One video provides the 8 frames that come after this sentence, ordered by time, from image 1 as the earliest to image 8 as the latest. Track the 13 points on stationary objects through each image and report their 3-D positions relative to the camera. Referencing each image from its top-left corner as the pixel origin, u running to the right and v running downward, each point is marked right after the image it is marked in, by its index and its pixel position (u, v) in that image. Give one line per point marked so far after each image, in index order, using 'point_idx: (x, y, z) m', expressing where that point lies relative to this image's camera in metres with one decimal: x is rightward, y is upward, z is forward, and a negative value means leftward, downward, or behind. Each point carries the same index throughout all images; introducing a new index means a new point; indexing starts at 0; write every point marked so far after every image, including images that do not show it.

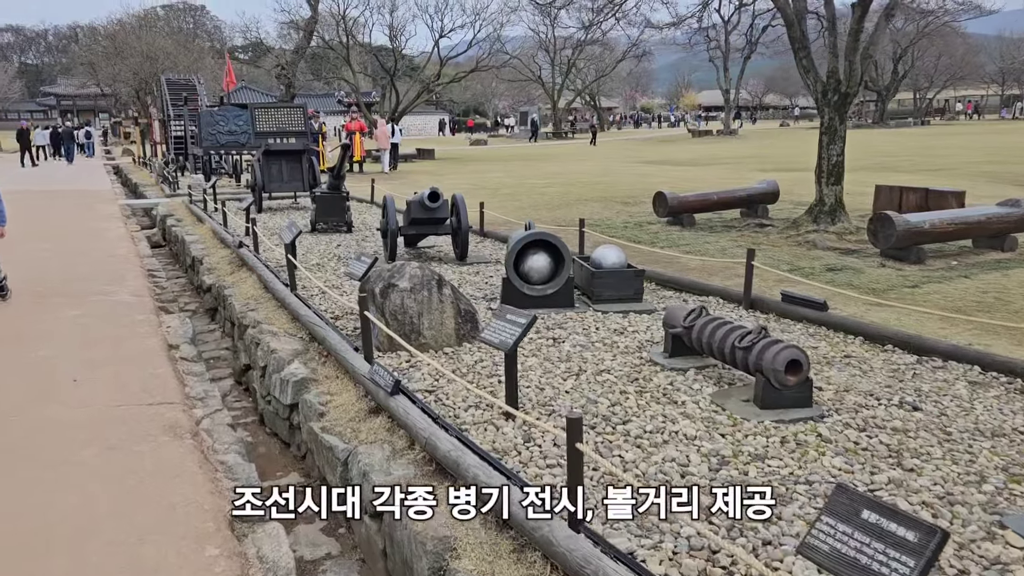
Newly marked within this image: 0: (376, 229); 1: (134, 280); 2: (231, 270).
0: (-1.9, +0.8, +10.9) m
1: (-3.7, +0.1, +7.6) m
2: (-3.1, +0.2, +8.5) m
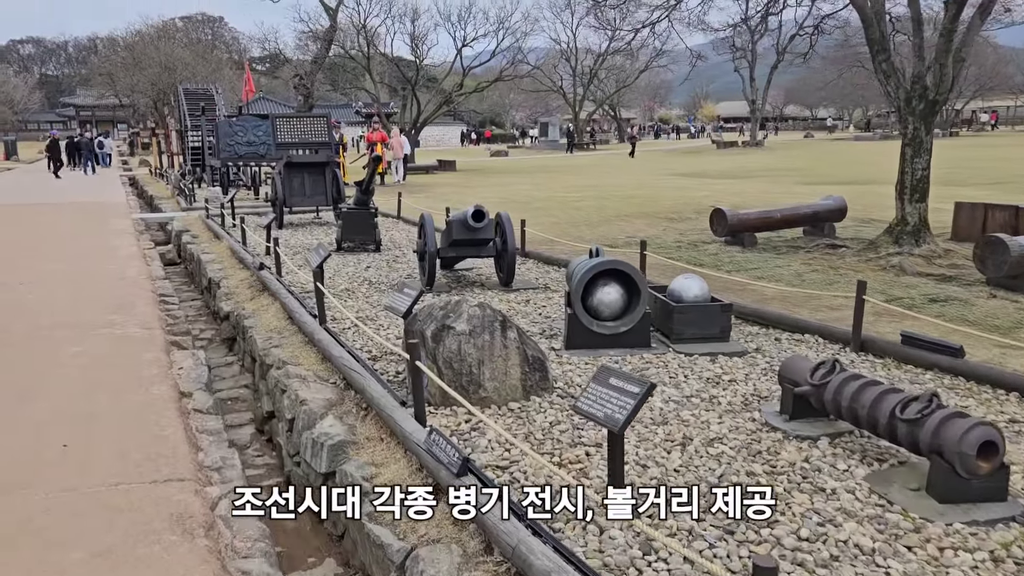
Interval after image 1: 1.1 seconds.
0: (-1.4, +0.5, +10.1) m
1: (-3.3, -0.2, +6.8) m
2: (-2.6, -0.1, +7.7) m
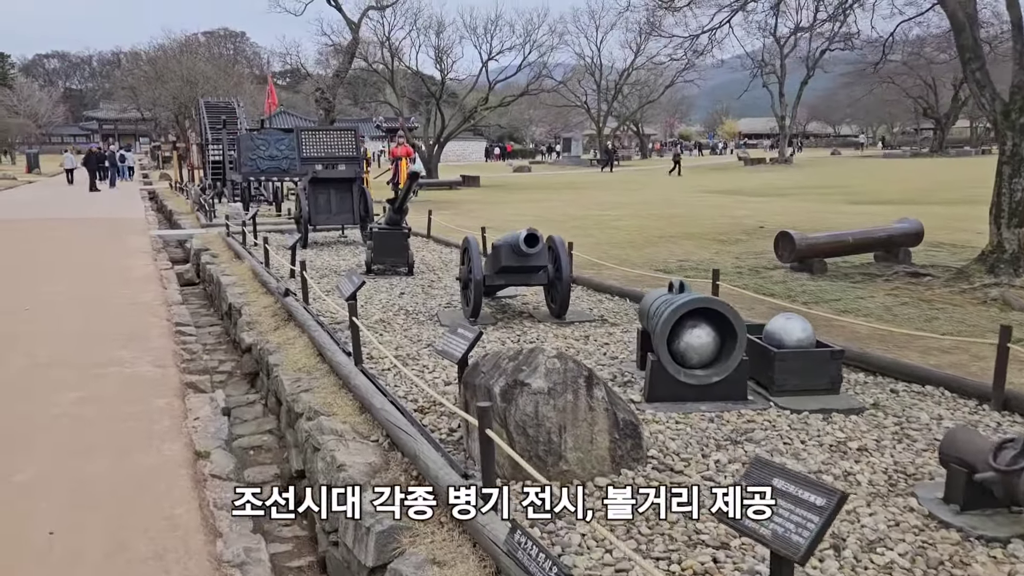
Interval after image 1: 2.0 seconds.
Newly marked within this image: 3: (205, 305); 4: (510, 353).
0: (-0.9, +0.2, +9.3) m
1: (-2.8, -0.4, +6.1) m
2: (-2.1, -0.3, +7.0) m
3: (-4.0, -0.2, +10.1) m
4: (0.0, -0.3, +3.6) m
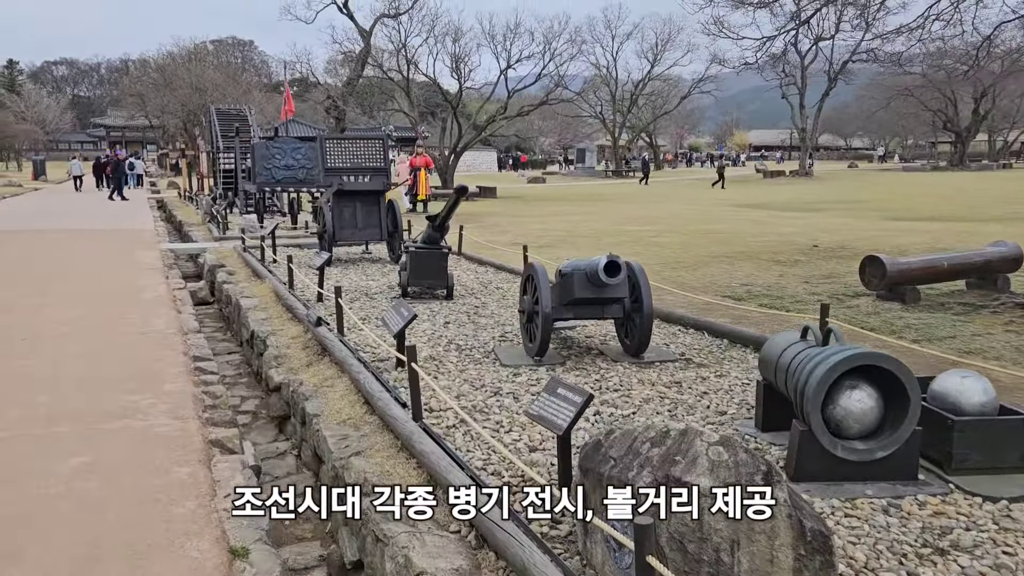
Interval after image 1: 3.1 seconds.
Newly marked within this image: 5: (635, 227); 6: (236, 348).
0: (-0.3, -0.1, +8.4) m
1: (-2.3, -0.7, +5.2) m
2: (-1.6, -0.6, +6.1) m
3: (-3.4, -0.5, +9.3) m
4: (+0.5, -0.5, +2.8) m
5: (+2.5, +1.2, +15.7) m
6: (-3.0, -0.6, +8.4) m
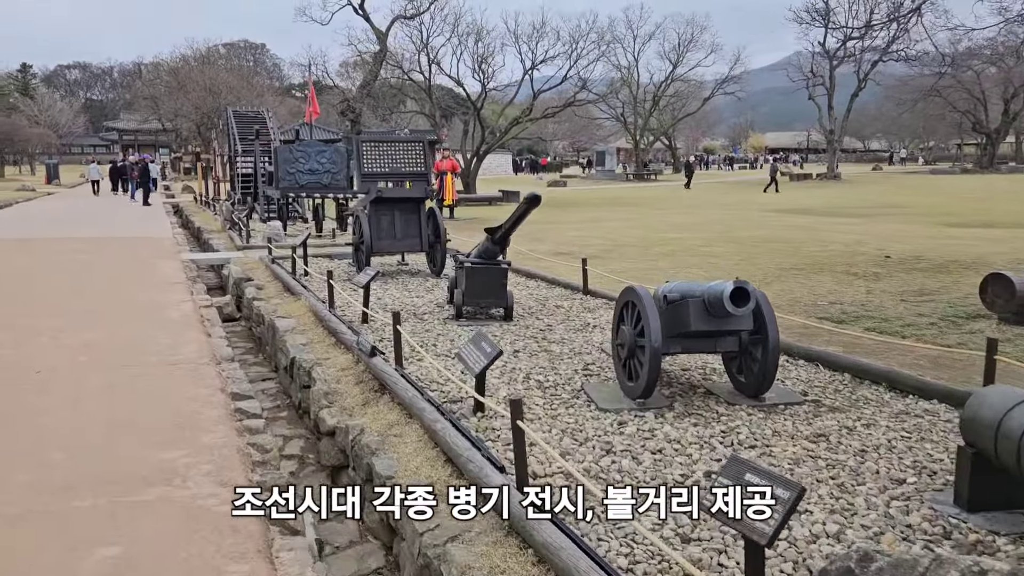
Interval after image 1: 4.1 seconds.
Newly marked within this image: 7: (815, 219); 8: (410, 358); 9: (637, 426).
0: (+0.3, -0.3, +7.6) m
1: (-1.7, -0.8, +4.4) m
2: (-1.0, -0.8, +5.3) m
3: (-2.8, -0.7, +8.4) m
4: (+1.1, -0.7, +1.9) m
5: (+3.2, +1.0, +14.8) m
6: (-2.3, -0.8, +7.5) m
7: (+7.2, +1.7, +18.6) m
8: (-0.8, -0.5, +5.9) m
9: (+0.7, -0.8, +4.4) m
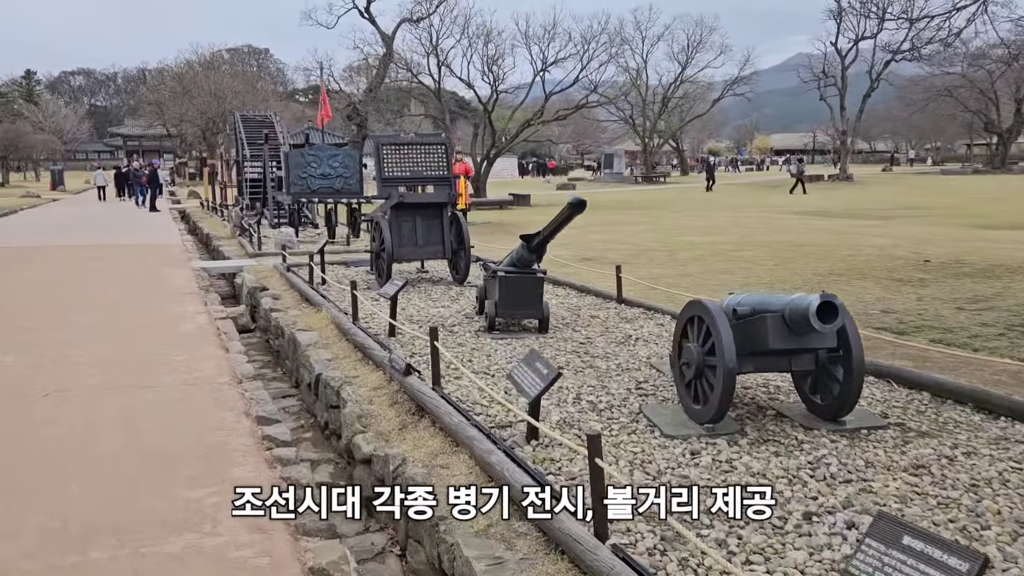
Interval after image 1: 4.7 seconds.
0: (+0.6, -0.4, +7.1) m
1: (-1.4, -0.9, +4.0) m
2: (-0.7, -0.9, +4.8) m
3: (-2.5, -0.8, +8.0) m
4: (+1.4, -0.7, +1.4) m
5: (+3.5, +0.9, +14.3) m
6: (-2.0, -0.9, +7.1) m
7: (+7.6, +1.6, +18.1) m
8: (-0.5, -0.6, +5.4) m
9: (+1.0, -0.9, +4.0) m
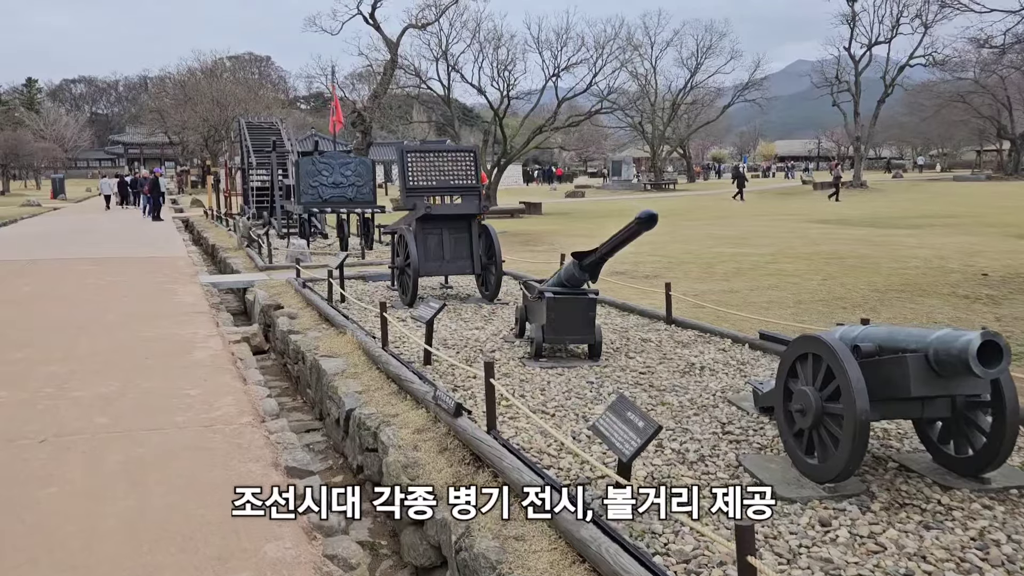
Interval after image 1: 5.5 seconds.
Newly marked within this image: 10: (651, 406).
0: (+1.0, -0.5, +6.5) m
1: (-1.0, -1.1, +3.3) m
2: (-0.3, -1.0, +4.1) m
3: (-2.1, -1.0, +7.3) m
4: (+1.7, -0.9, +0.7) m
5: (+3.9, +0.7, +13.6) m
6: (-1.6, -1.1, +6.4) m
7: (+8.0, +1.3, +17.5) m
8: (-0.1, -0.8, +4.8) m
9: (+1.4, -1.0, +3.3) m
10: (+0.9, -0.8, +5.1) m
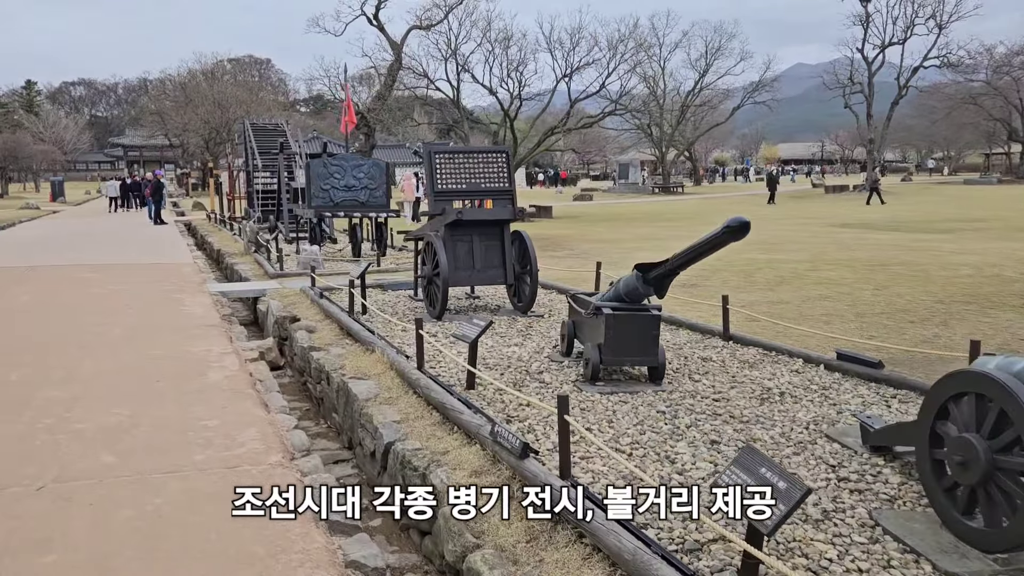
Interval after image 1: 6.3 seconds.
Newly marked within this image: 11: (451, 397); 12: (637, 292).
0: (+1.4, -0.7, +5.8) m
1: (-0.6, -1.2, +2.6) m
2: (+0.1, -1.1, +3.5) m
3: (-1.7, -1.1, +6.7) m
4: (+2.1, -1.0, +0.1) m
5: (+4.3, +0.5, +13.0) m
6: (-1.2, -1.2, +5.7) m
7: (+8.4, +1.1, +16.8) m
8: (+0.3, -0.9, +4.1) m
9: (+1.8, -1.1, +2.6) m
10: (+1.3, -0.9, +4.4) m
11: (-0.4, -0.7, +5.3) m
12: (+0.9, 0.0, +5.5) m
